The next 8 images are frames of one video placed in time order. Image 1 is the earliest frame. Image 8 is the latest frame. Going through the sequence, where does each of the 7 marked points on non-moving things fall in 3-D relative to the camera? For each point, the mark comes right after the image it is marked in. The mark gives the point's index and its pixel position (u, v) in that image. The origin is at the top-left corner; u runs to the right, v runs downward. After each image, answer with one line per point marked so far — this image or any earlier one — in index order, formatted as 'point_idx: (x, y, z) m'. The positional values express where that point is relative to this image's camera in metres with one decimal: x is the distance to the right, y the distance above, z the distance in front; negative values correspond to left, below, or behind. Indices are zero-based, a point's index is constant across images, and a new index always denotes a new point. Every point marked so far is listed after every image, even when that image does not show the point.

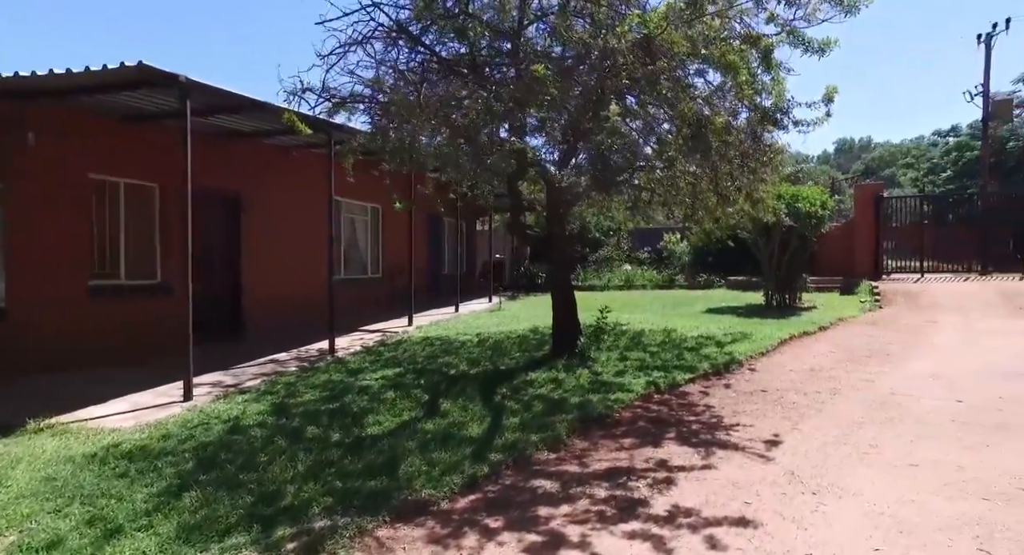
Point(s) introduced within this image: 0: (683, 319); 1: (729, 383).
0: (+3.0, -0.7, +11.5) m
1: (+2.2, -1.1, +6.6) m
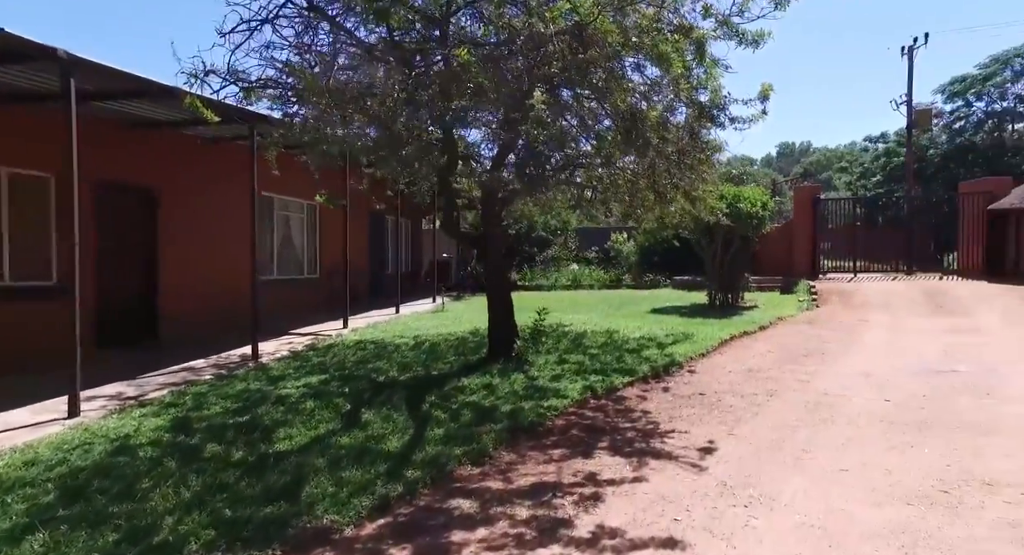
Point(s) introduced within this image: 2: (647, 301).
0: (+2.0, -0.7, +11.5) m
1: (+1.6, -1.1, +6.5) m
2: (+3.4, -0.6, +16.4) m
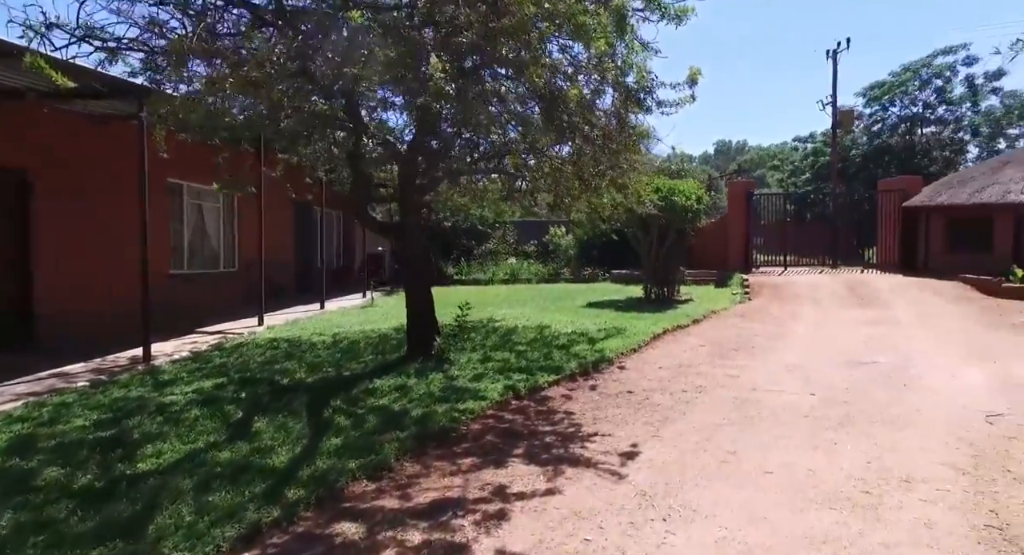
0: (+0.8, -0.6, +11.2) m
1: (+0.8, -1.0, +6.2) m
2: (+1.8, -0.5, +16.2) m
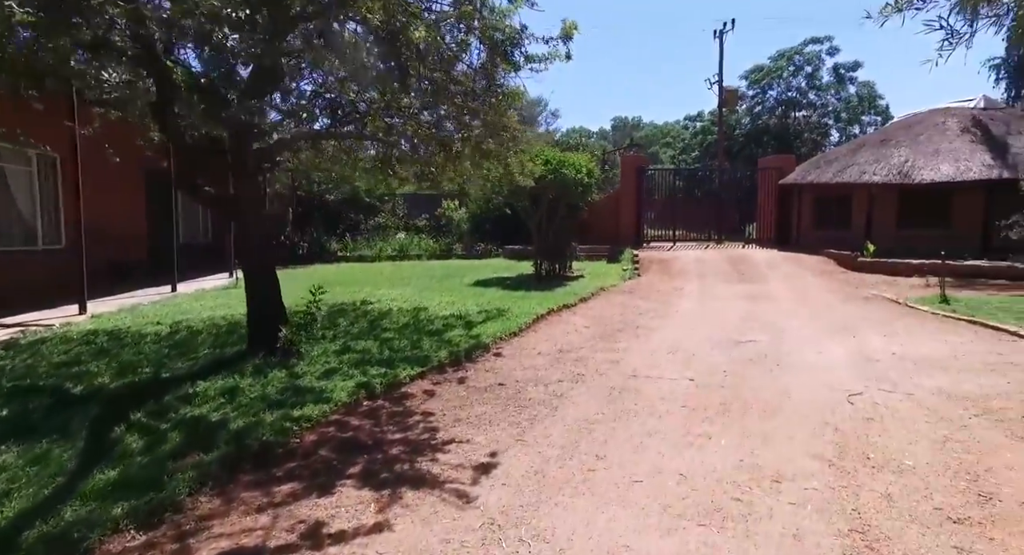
0: (-1.1, -0.3, +10.6) m
1: (-0.4, -0.9, +5.7) m
2: (-1.0, +0.1, +15.7) m
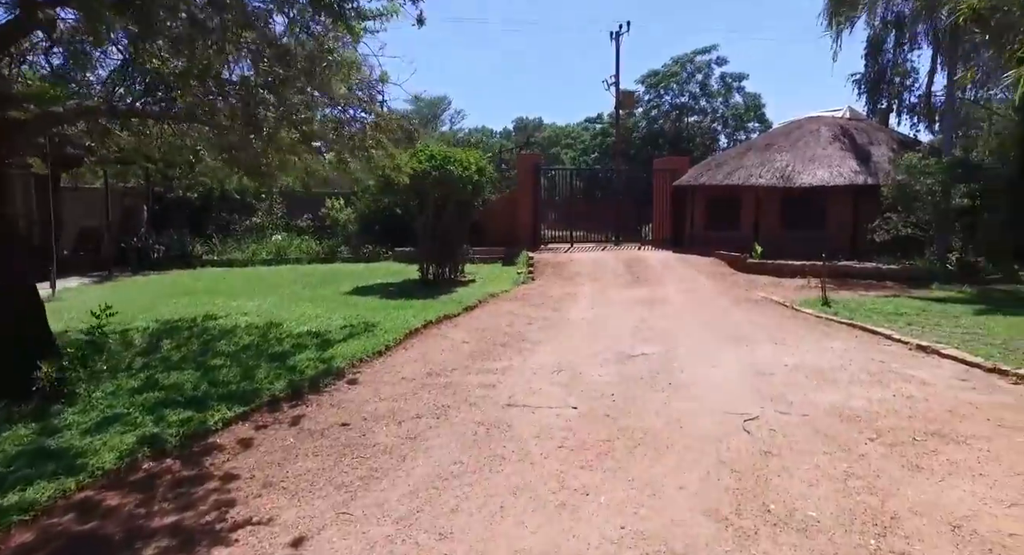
0: (-2.9, -0.4, +9.4) m
1: (-1.5, -1.0, +4.6) m
2: (-3.5, 0.0, +14.4) m
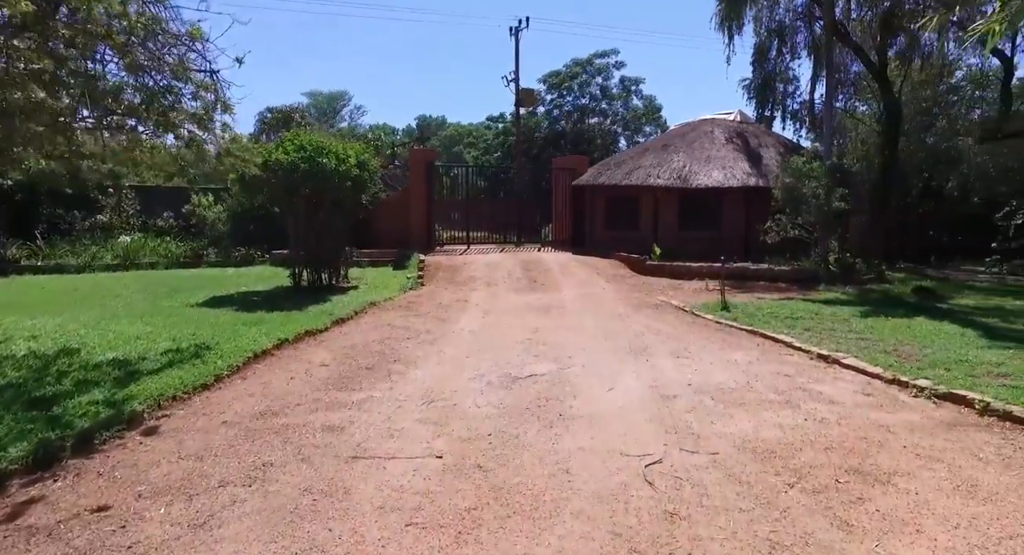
0: (-4.5, -0.5, +7.8) m
1: (-2.4, -1.1, +3.3) m
2: (-5.8, -0.1, +12.7) m
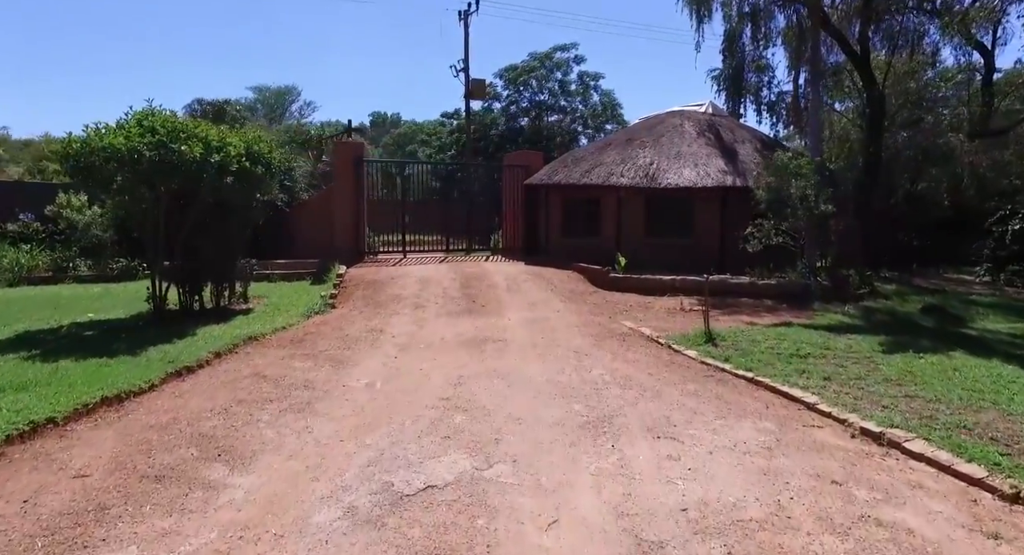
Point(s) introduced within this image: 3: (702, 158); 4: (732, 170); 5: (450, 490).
0: (-5.3, -0.9, +4.9) m
1: (-2.9, -1.4, +0.5) m
2: (-6.9, -0.5, +9.7) m
3: (+4.6, +2.9, +15.5) m
4: (+5.2, +2.5, +15.3) m
5: (-0.4, -1.3, +4.1) m
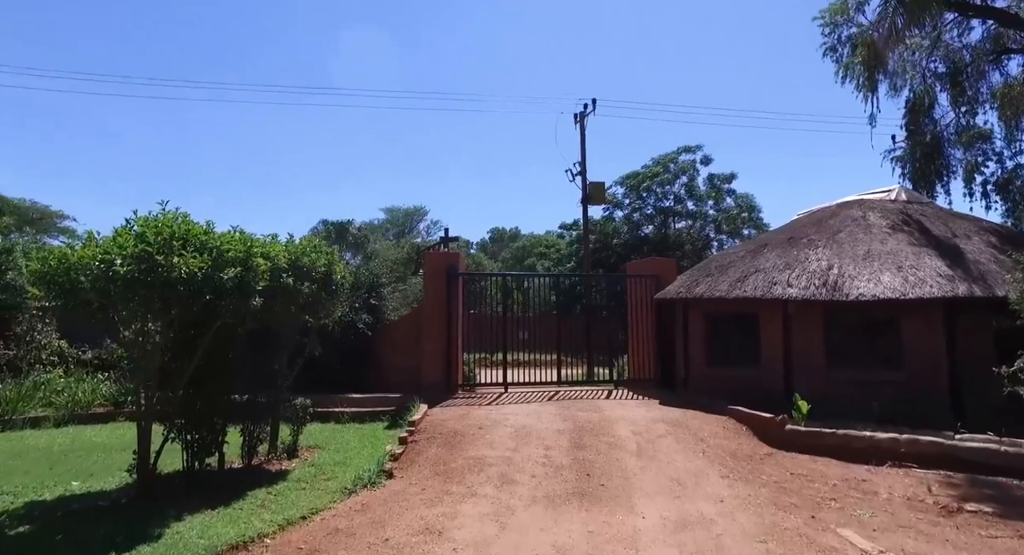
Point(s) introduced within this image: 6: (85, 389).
0: (-4.9, -1.7, +2.1) m
1: (-3.4, -1.5, -2.7) m
2: (-5.5, -2.2, +7.1) m
3: (+6.9, +0.4, +11.2) m
4: (+7.4, +0.1, +10.8) m
5: (-0.2, -2.0, +0.4) m
6: (-7.7, -2.0, +10.8) m
